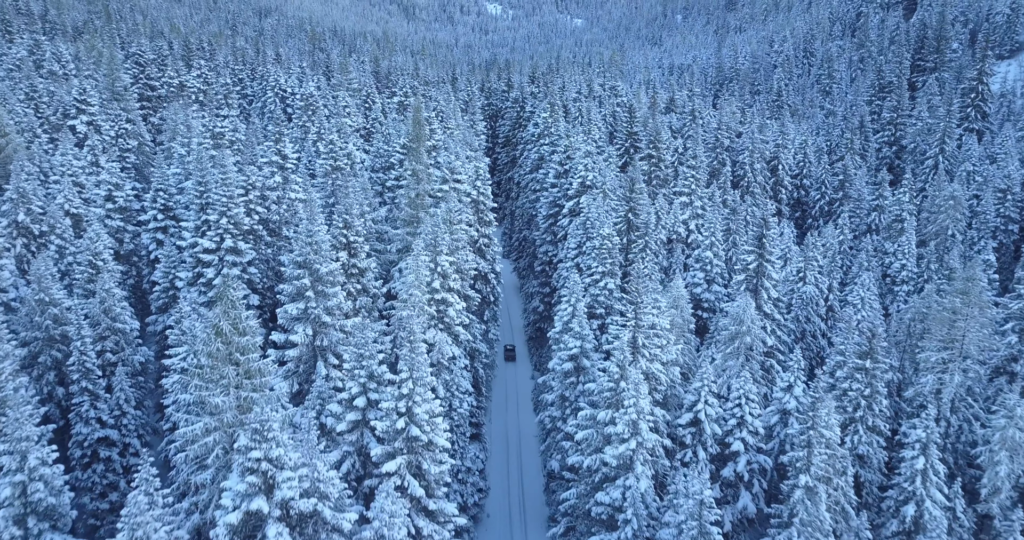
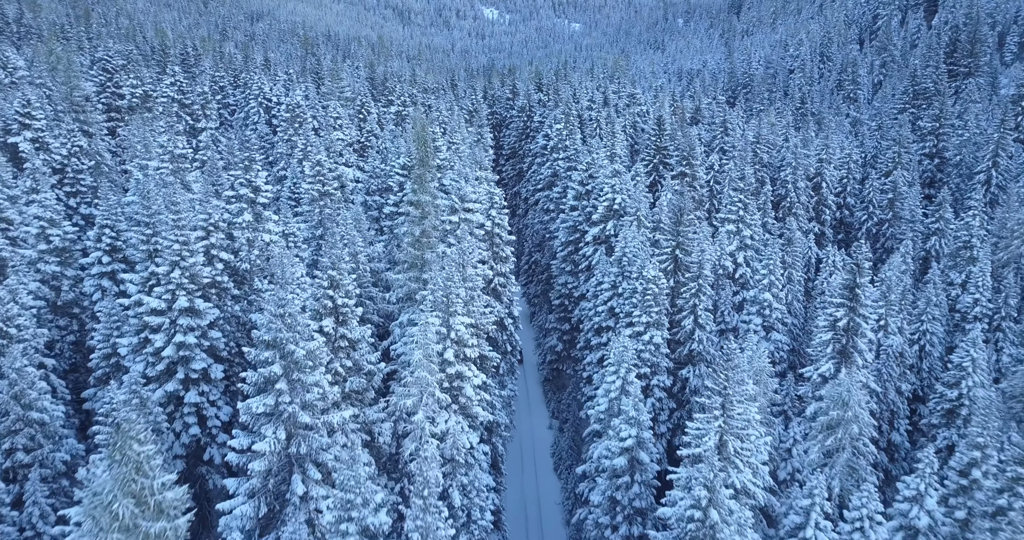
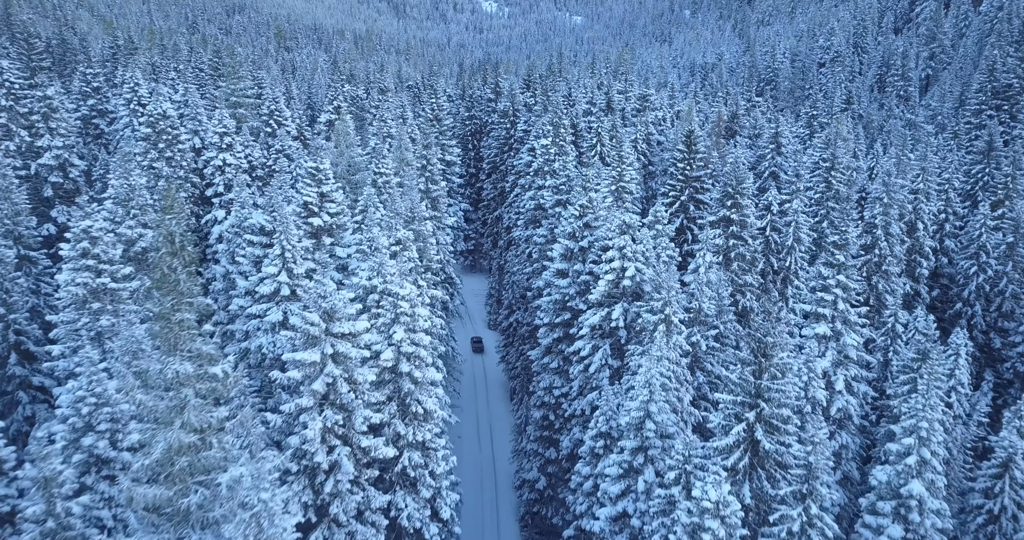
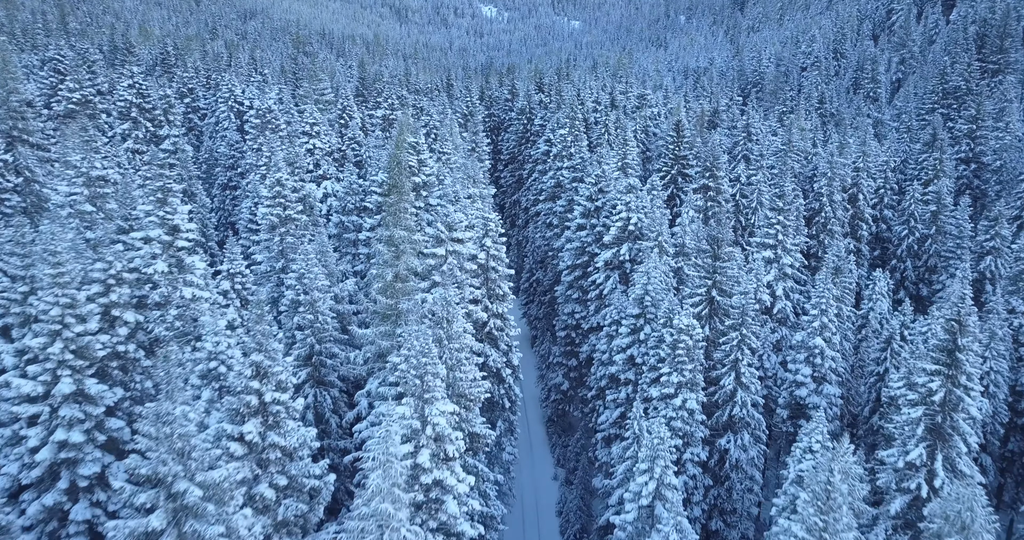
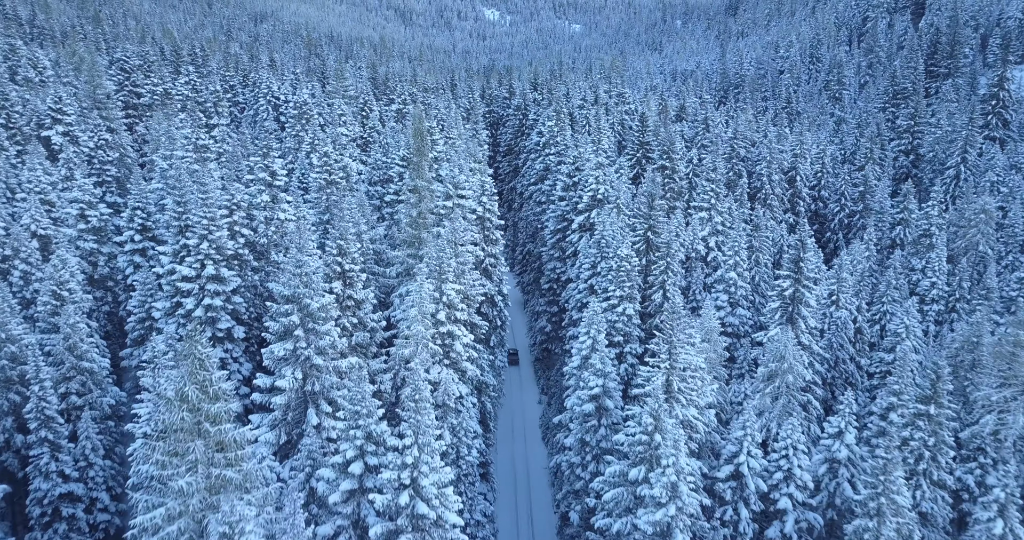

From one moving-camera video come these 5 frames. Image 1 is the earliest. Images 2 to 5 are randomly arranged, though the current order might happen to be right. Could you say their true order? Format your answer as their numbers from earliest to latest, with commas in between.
5, 2, 4, 3
